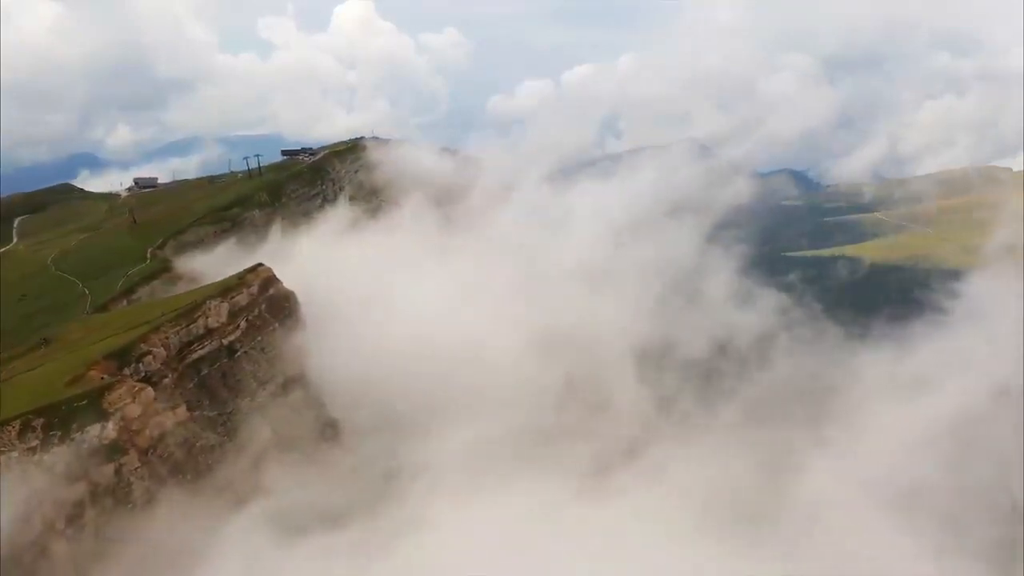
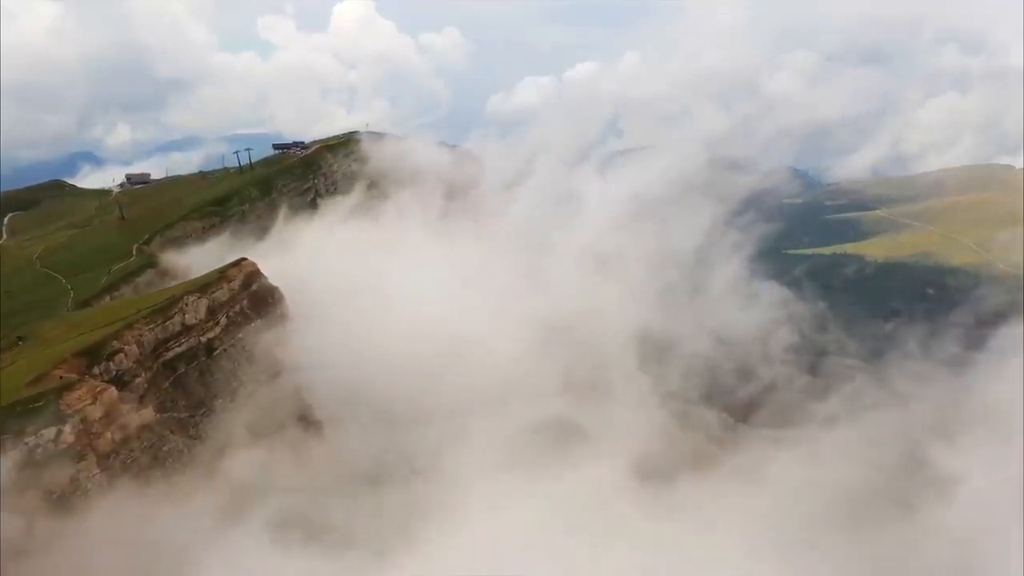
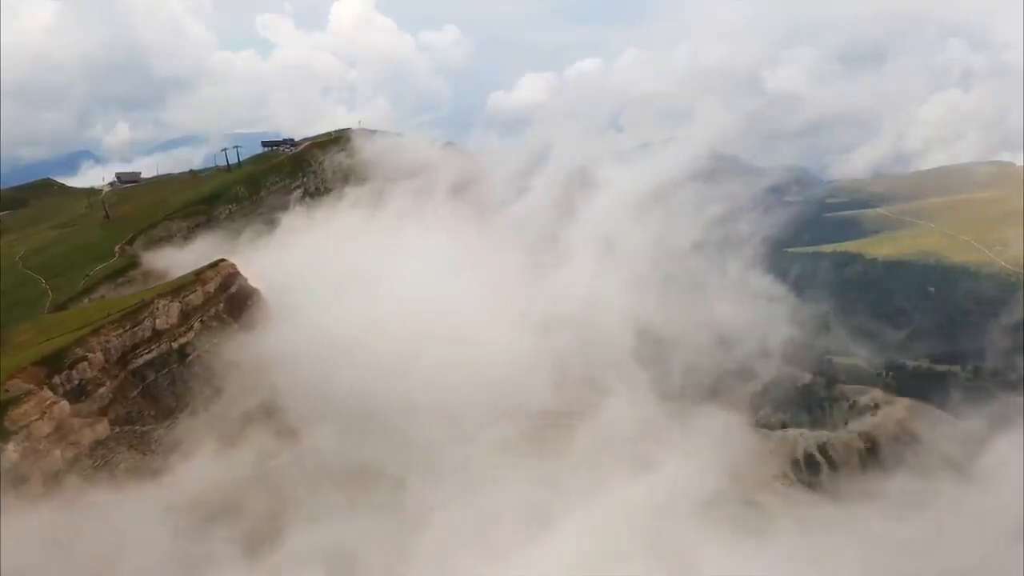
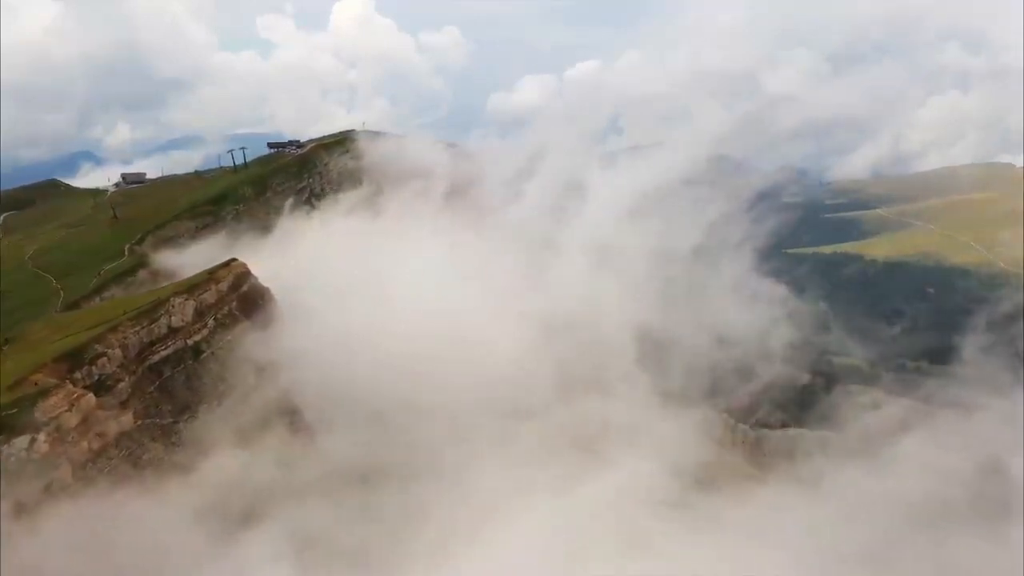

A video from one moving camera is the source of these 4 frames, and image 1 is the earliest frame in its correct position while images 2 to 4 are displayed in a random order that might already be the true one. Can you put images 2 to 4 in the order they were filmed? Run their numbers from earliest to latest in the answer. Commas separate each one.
2, 4, 3
